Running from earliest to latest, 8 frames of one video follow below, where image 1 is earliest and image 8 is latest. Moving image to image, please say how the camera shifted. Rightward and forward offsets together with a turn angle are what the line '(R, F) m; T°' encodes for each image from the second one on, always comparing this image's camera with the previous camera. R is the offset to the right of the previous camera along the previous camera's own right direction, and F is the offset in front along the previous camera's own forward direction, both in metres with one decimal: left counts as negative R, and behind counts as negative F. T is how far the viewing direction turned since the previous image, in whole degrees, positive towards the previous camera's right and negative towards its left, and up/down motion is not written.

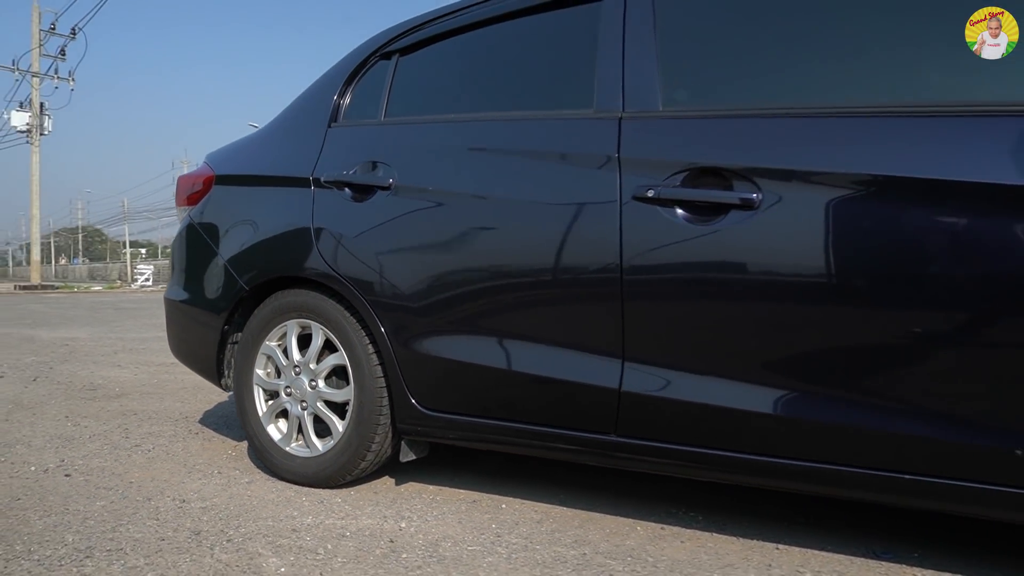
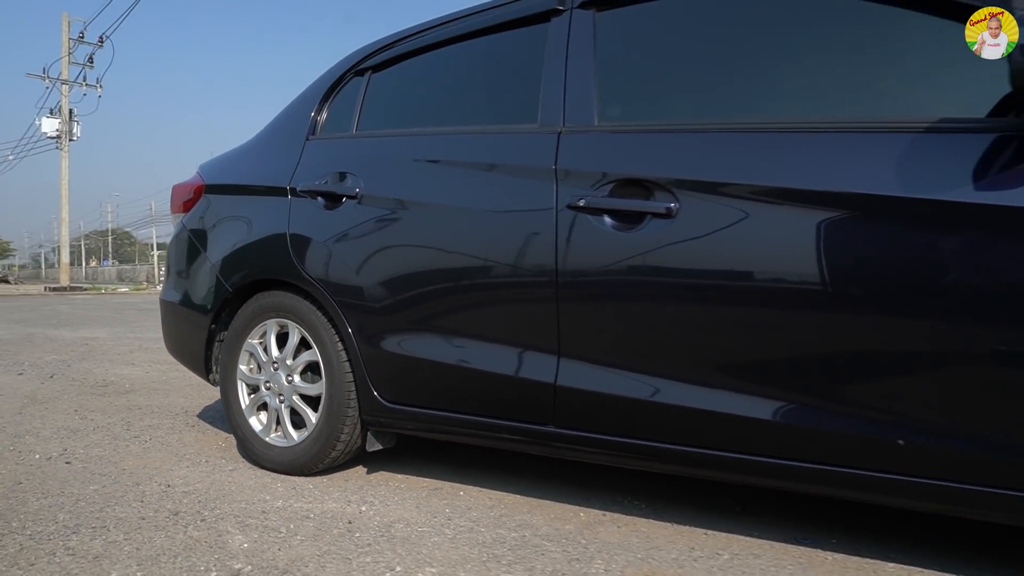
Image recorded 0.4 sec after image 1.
(+0.3, -0.2) m; -2°
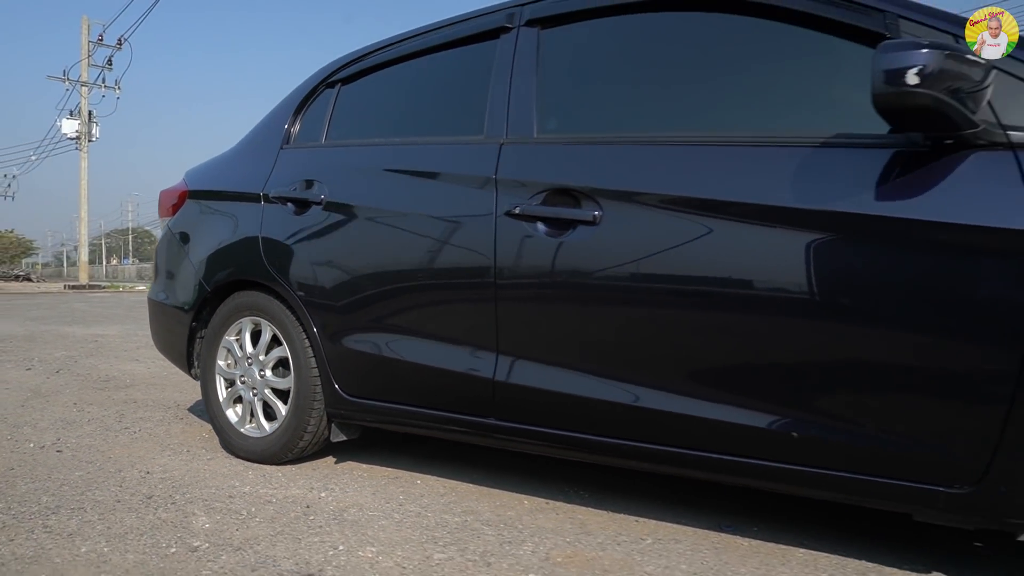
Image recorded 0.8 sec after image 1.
(+0.3, -0.2) m; -1°
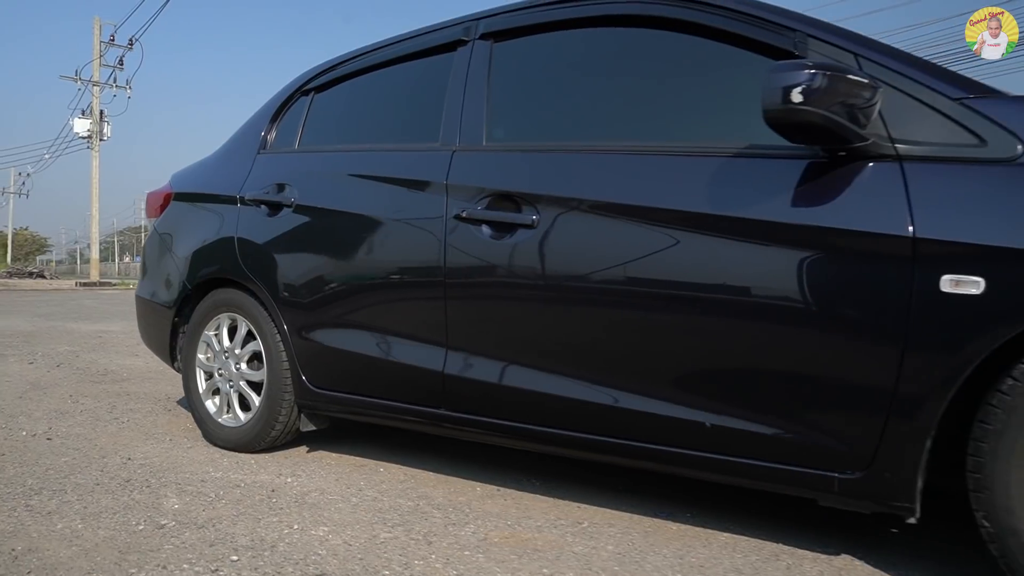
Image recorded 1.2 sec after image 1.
(+0.3, -0.2) m; -1°
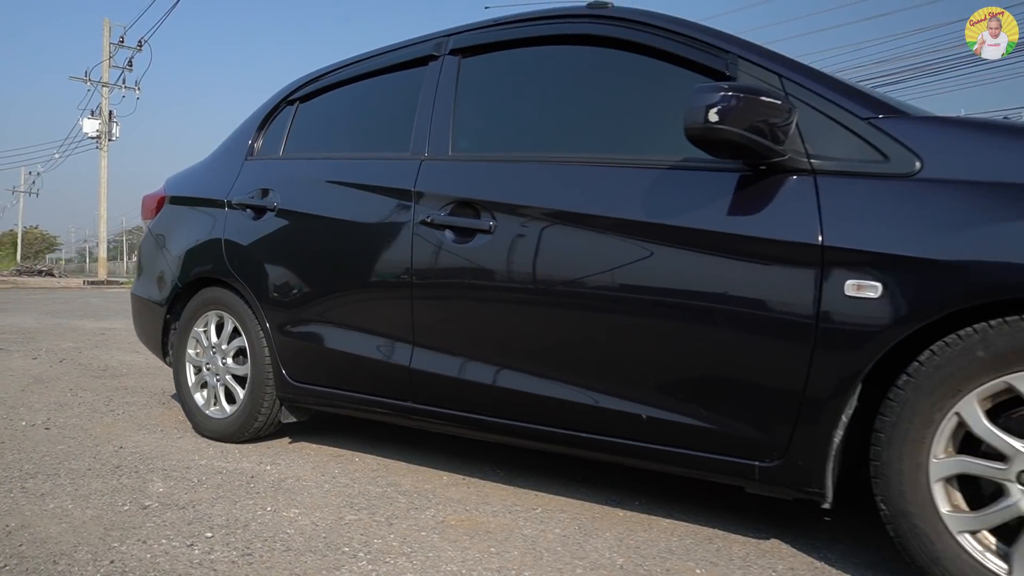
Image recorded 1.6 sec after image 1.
(+0.2, -0.2) m; -1°
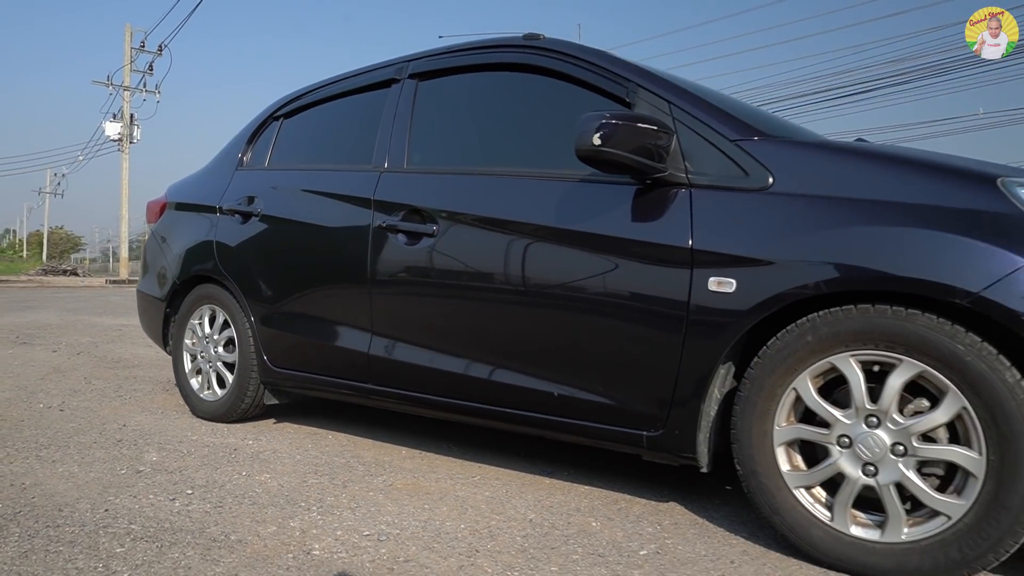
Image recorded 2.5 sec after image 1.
(+0.4, -0.4) m; -1°
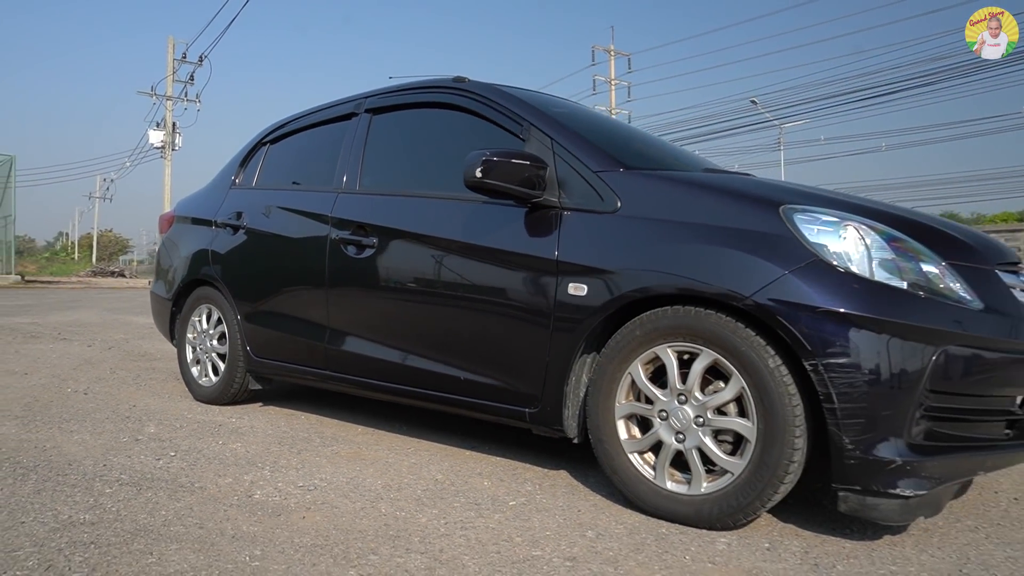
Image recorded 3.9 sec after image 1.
(+0.7, -0.6) m; -3°
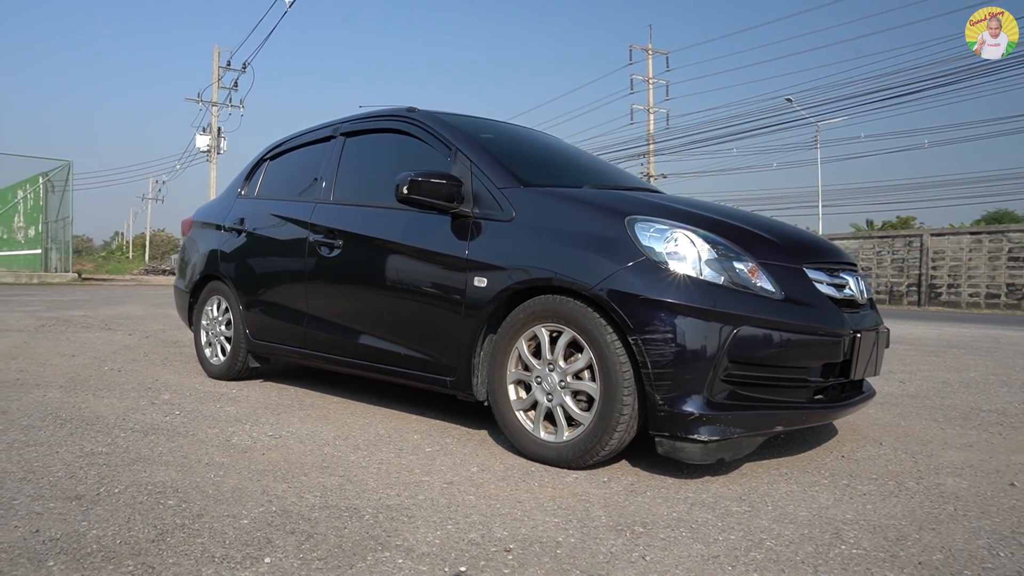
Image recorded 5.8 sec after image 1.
(+0.8, -0.8) m; -3°
